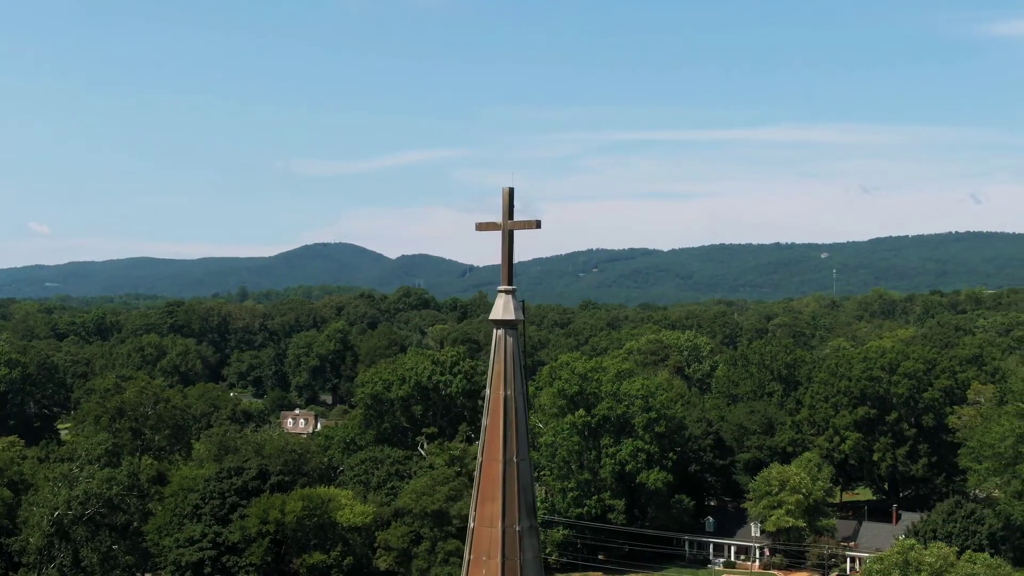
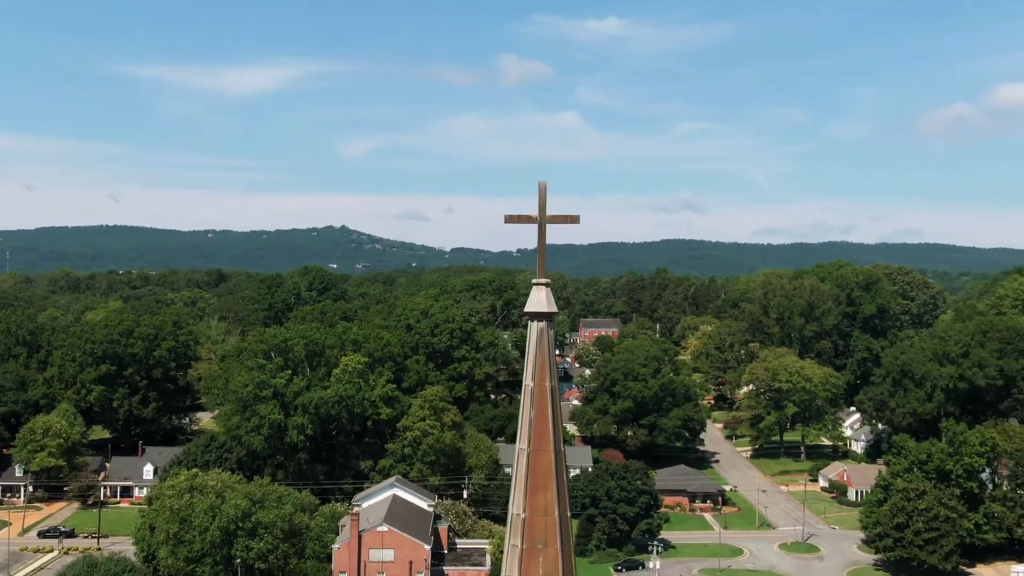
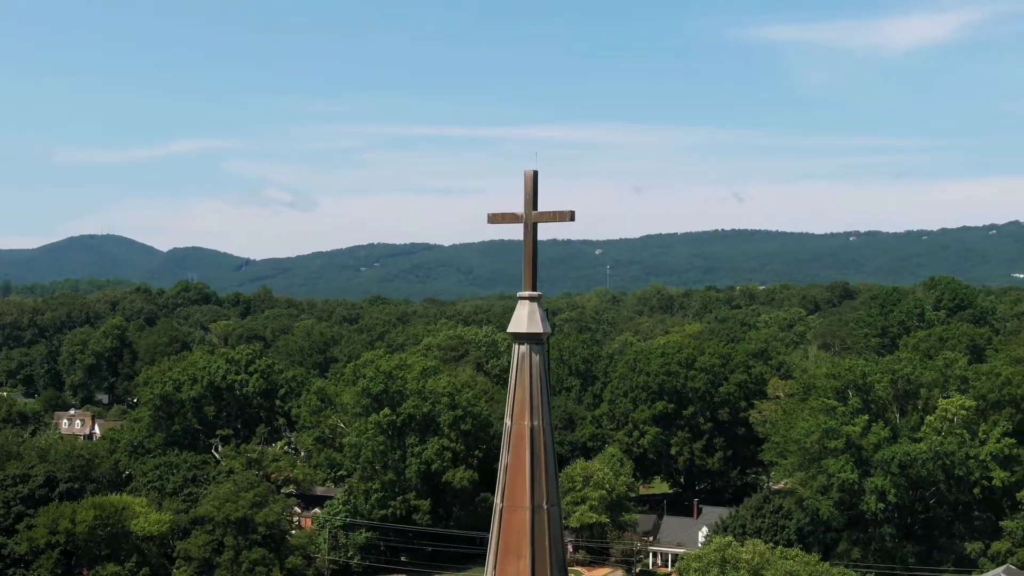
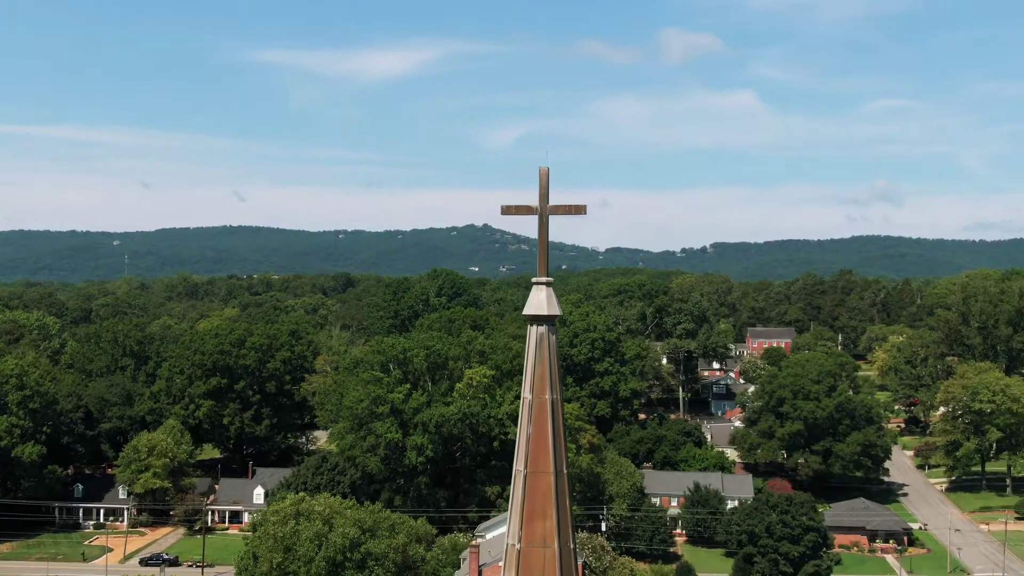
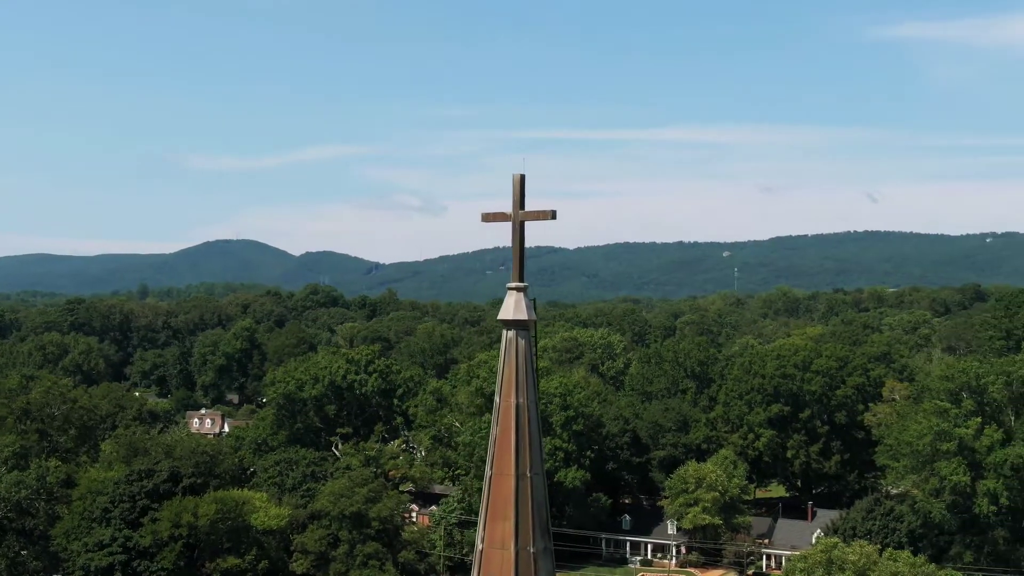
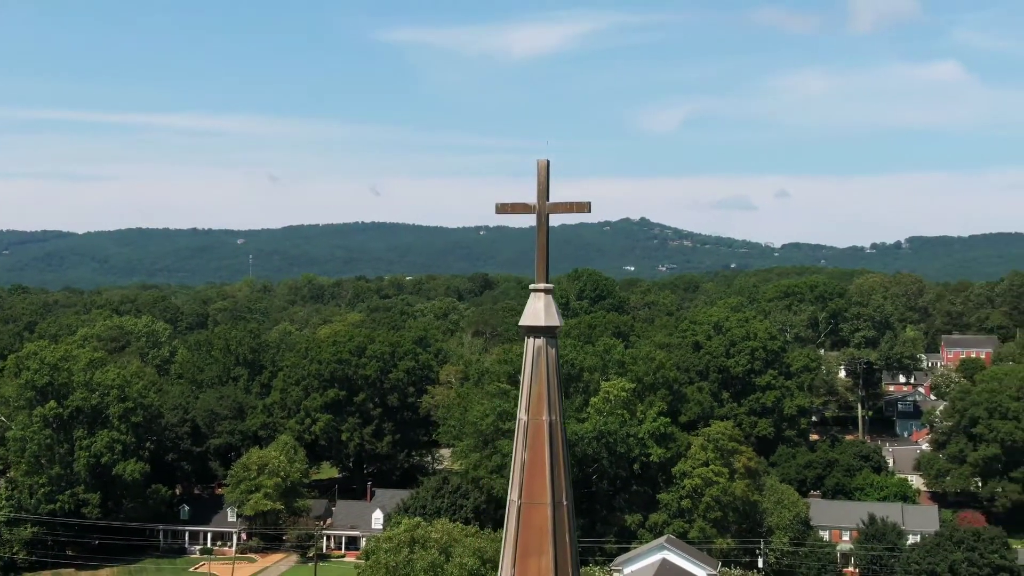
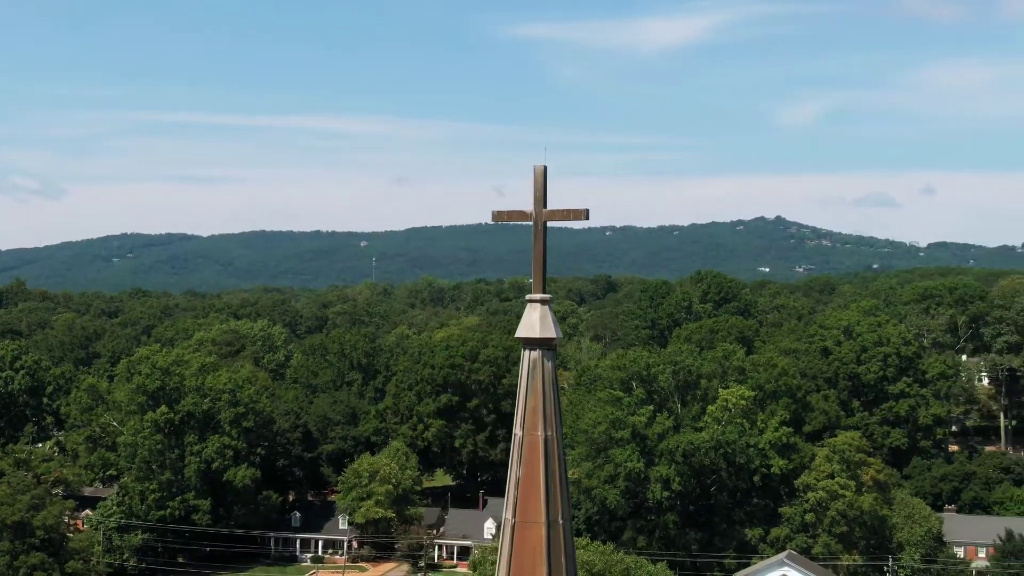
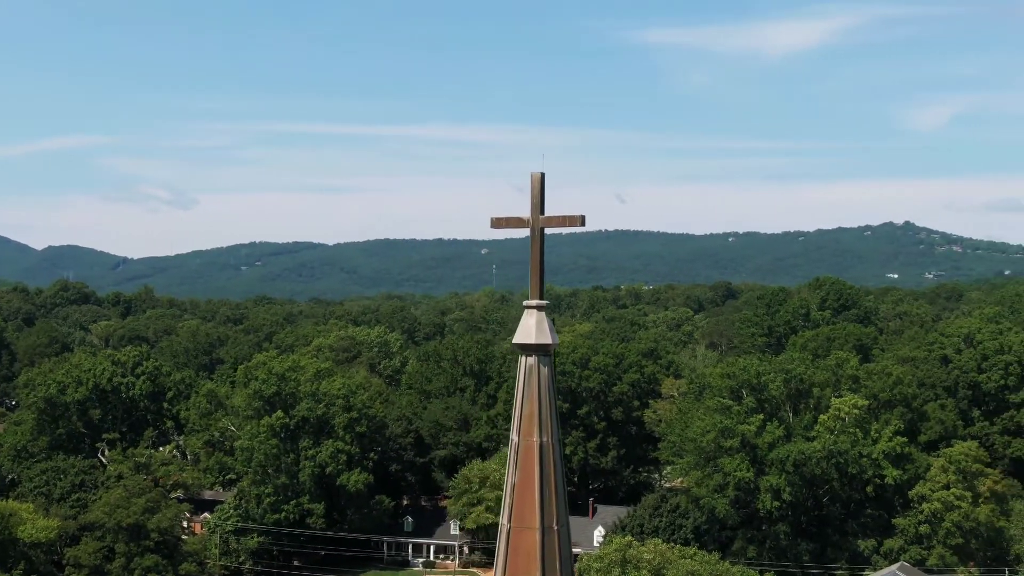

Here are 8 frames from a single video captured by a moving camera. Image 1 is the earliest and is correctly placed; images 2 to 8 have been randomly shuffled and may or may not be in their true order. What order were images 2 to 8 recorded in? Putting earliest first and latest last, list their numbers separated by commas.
5, 3, 8, 7, 6, 4, 2
